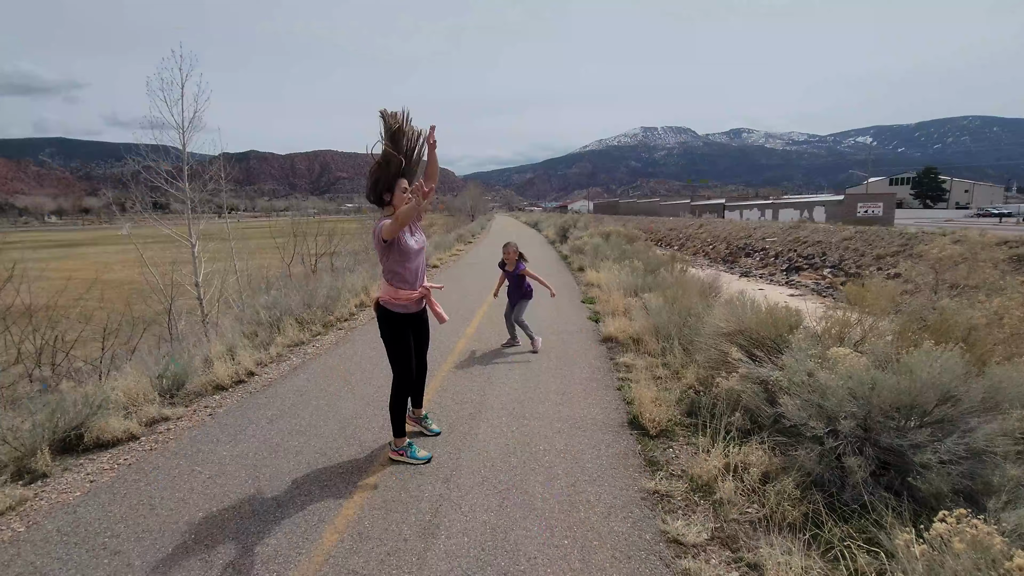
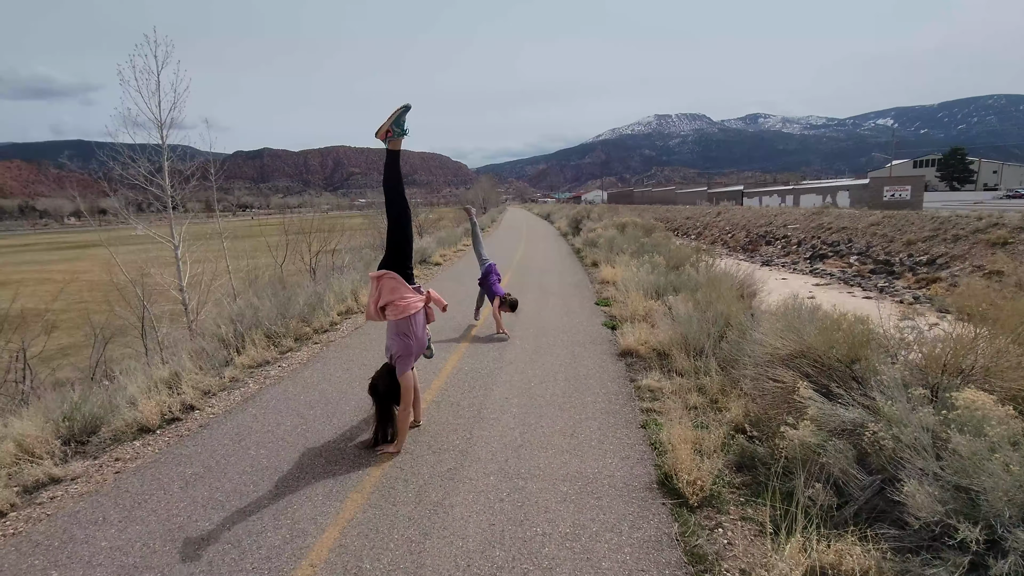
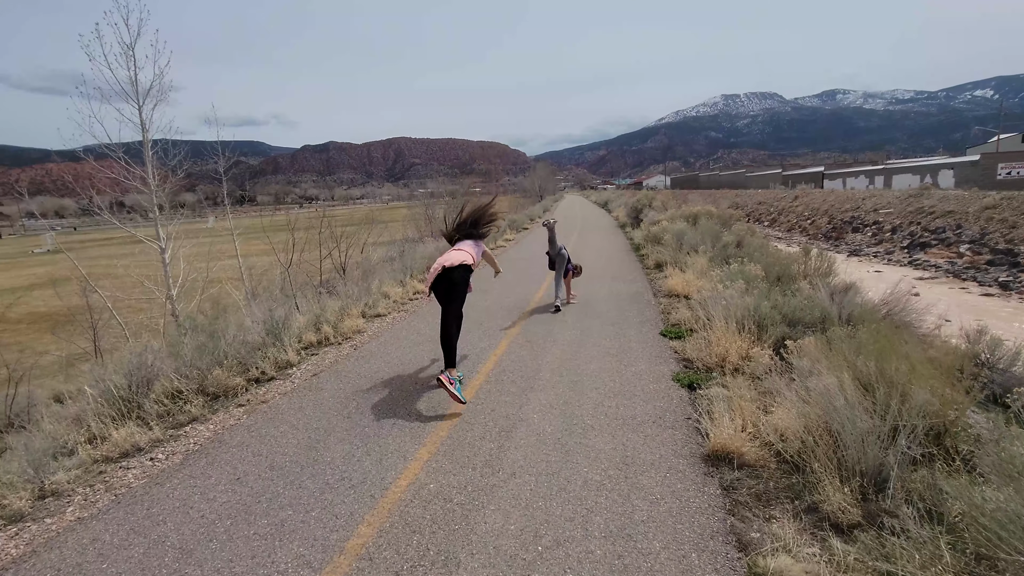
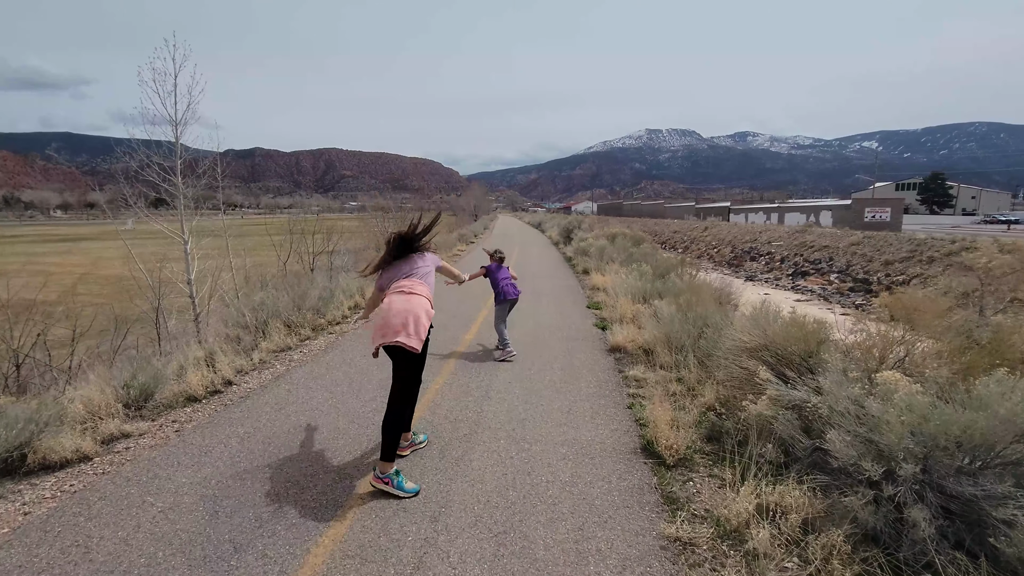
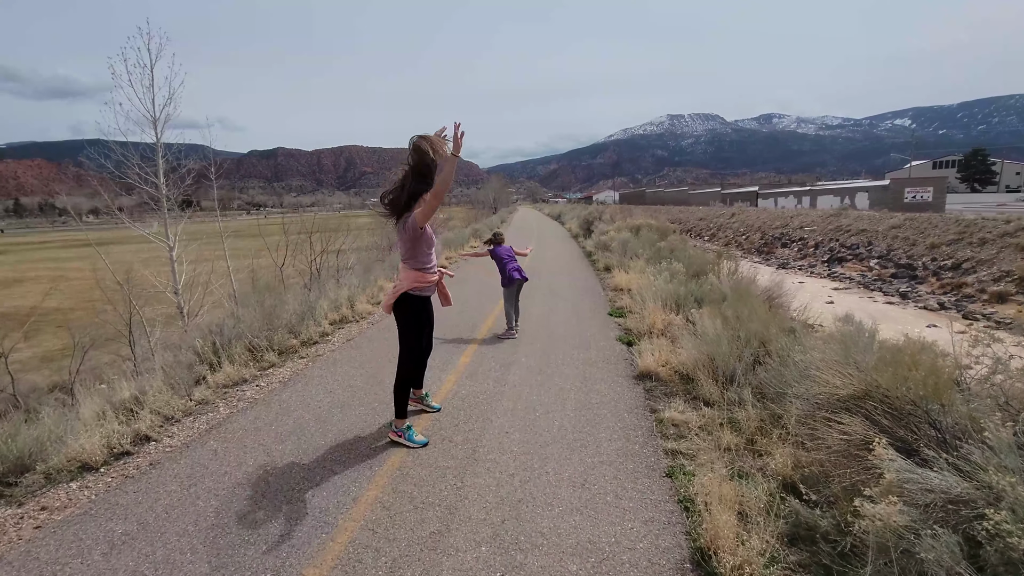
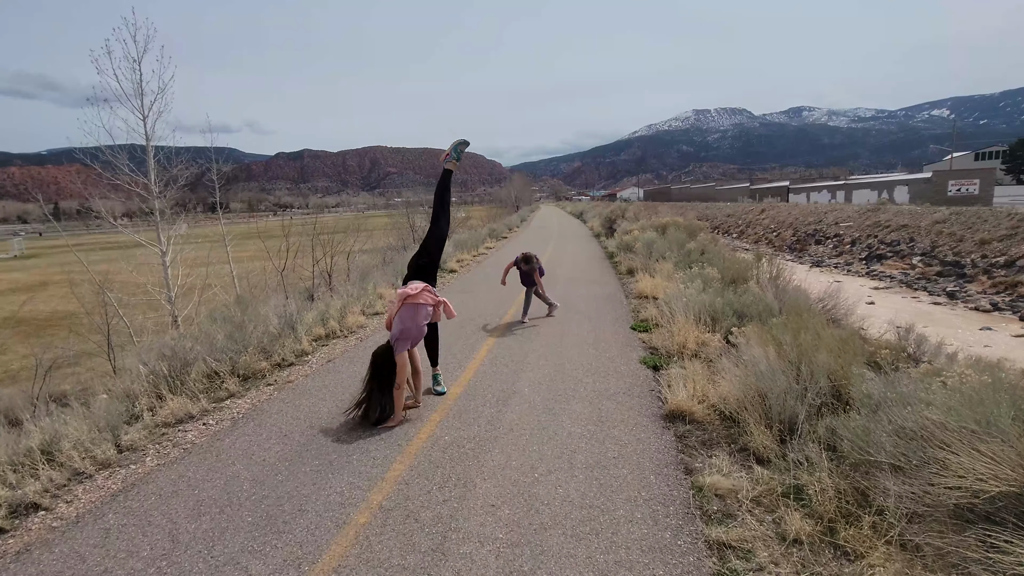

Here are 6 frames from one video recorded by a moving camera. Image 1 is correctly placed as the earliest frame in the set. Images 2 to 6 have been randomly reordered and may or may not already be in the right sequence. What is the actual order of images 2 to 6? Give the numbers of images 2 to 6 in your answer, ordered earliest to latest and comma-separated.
4, 2, 5, 6, 3
